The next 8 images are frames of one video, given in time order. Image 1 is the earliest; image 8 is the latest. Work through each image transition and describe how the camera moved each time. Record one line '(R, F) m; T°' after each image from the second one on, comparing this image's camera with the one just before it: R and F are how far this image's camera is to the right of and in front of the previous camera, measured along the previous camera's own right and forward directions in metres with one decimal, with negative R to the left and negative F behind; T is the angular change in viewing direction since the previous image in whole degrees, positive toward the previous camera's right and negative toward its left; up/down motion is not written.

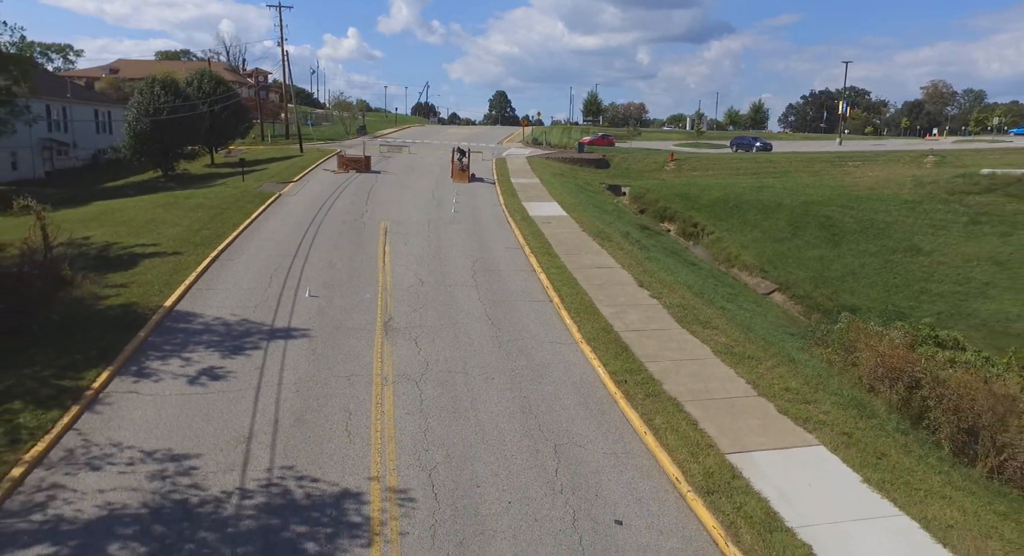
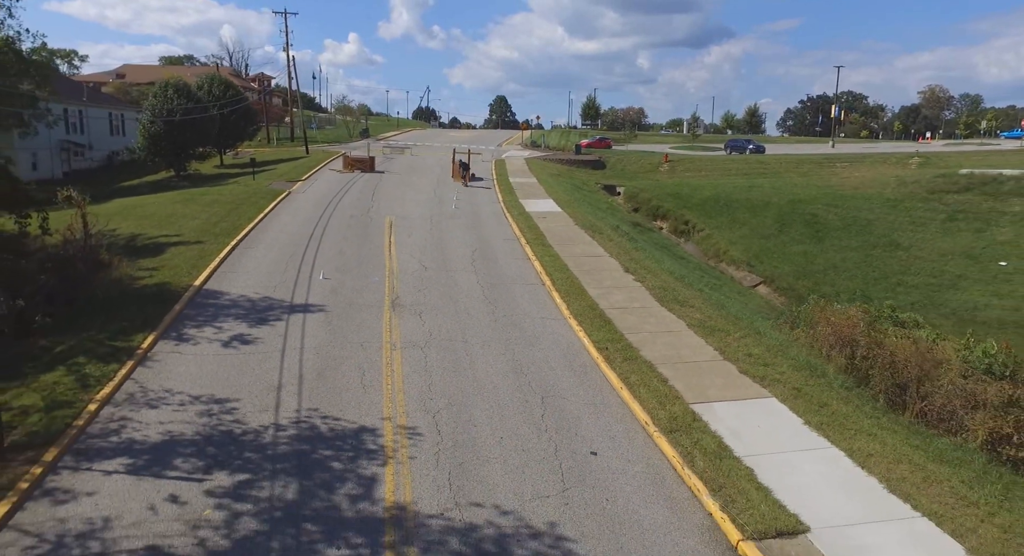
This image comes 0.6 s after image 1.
(+0.1, -1.4) m; 0°
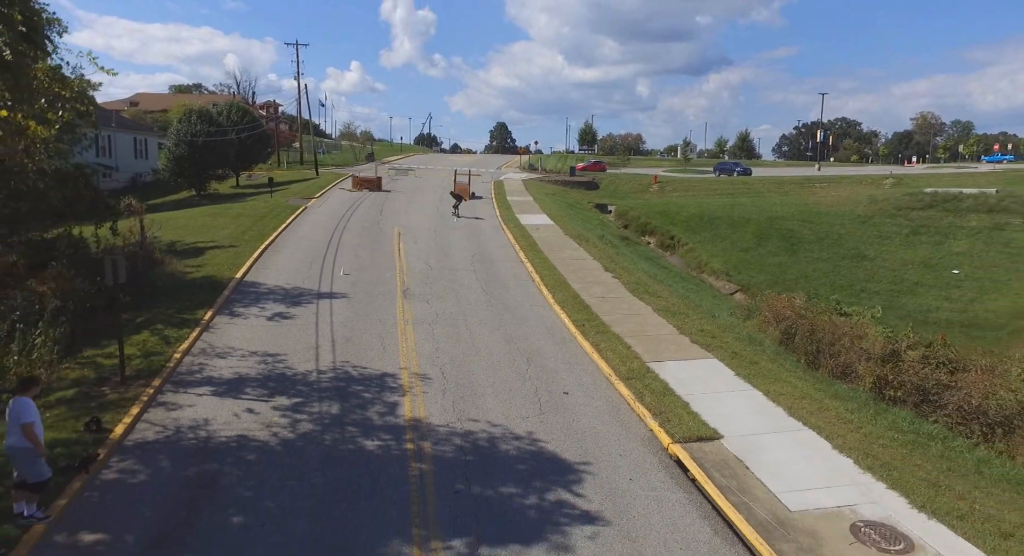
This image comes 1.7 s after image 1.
(+0.2, -2.5) m; 0°
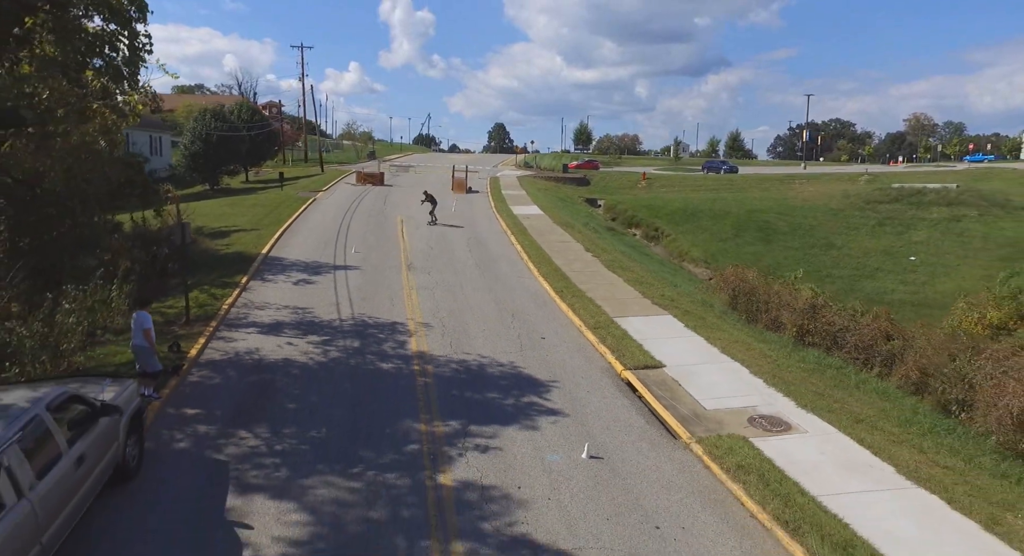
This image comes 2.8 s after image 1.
(+0.2, -2.5) m; 0°
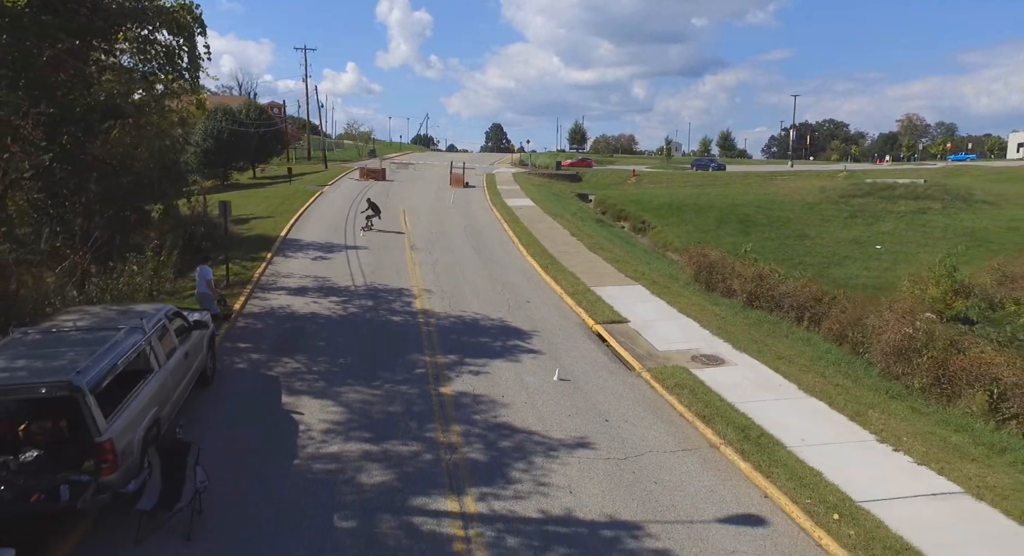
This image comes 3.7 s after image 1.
(+0.2, -2.3) m; 0°
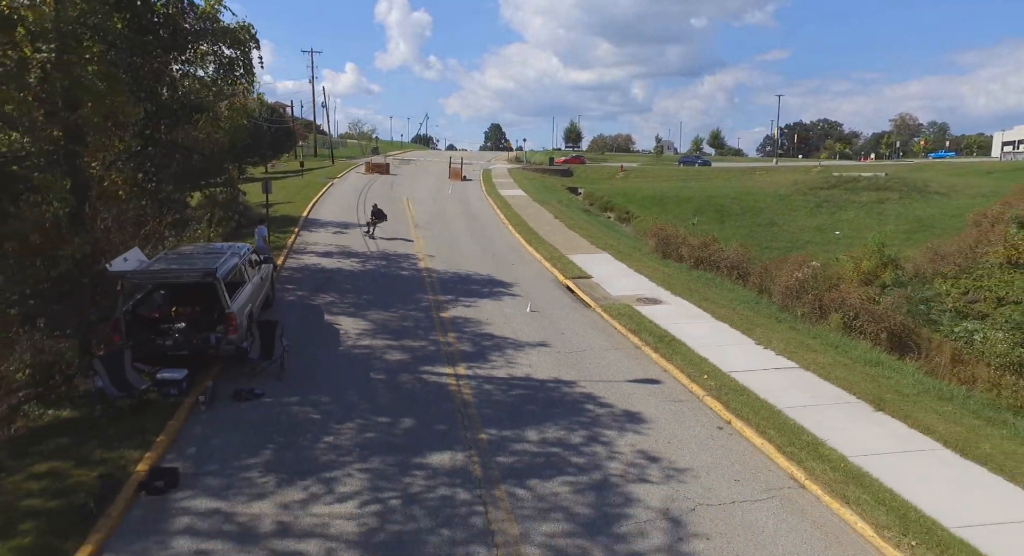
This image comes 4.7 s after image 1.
(+0.3, -3.5) m; 0°
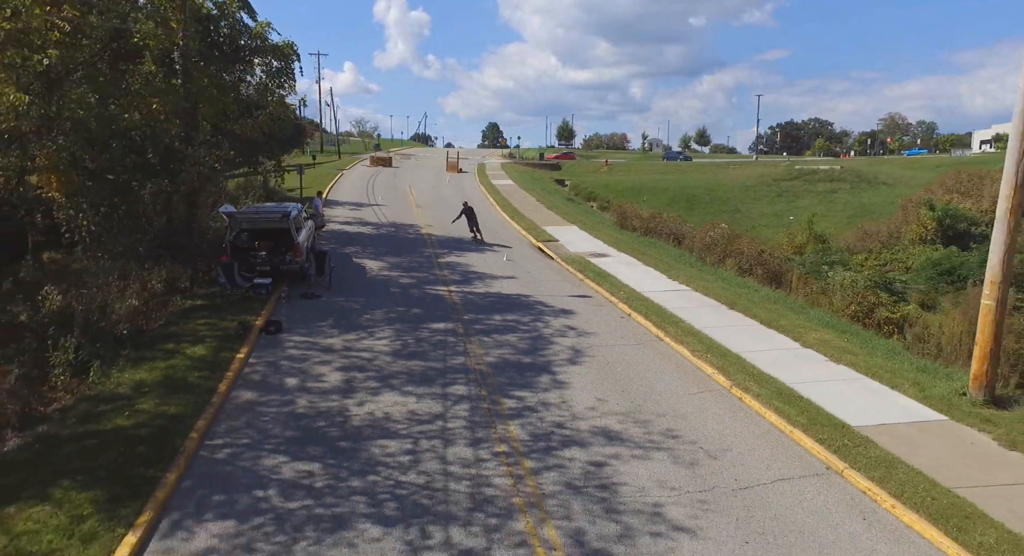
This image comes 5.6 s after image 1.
(+0.5, -4.6) m; 0°
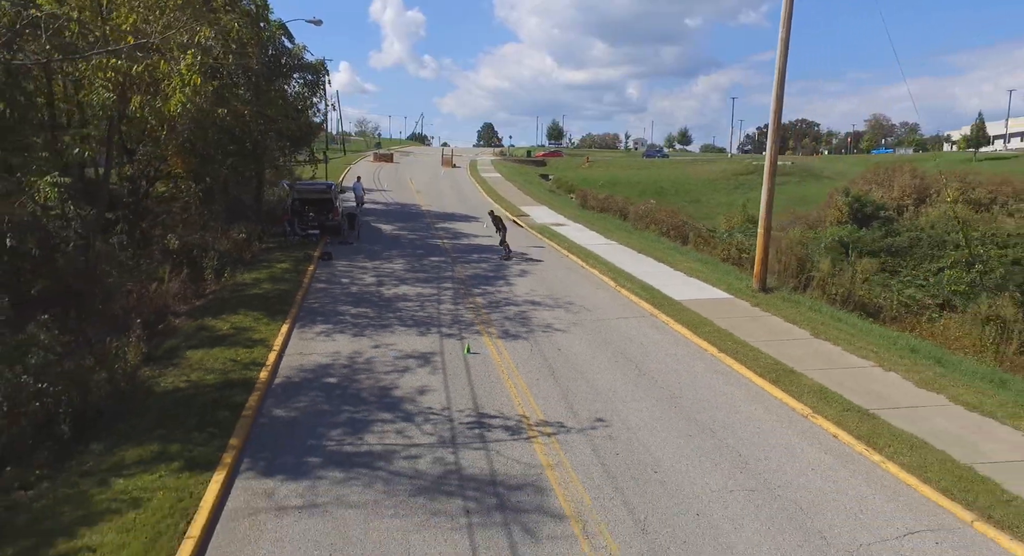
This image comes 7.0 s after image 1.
(+0.6, -6.0) m; 0°
